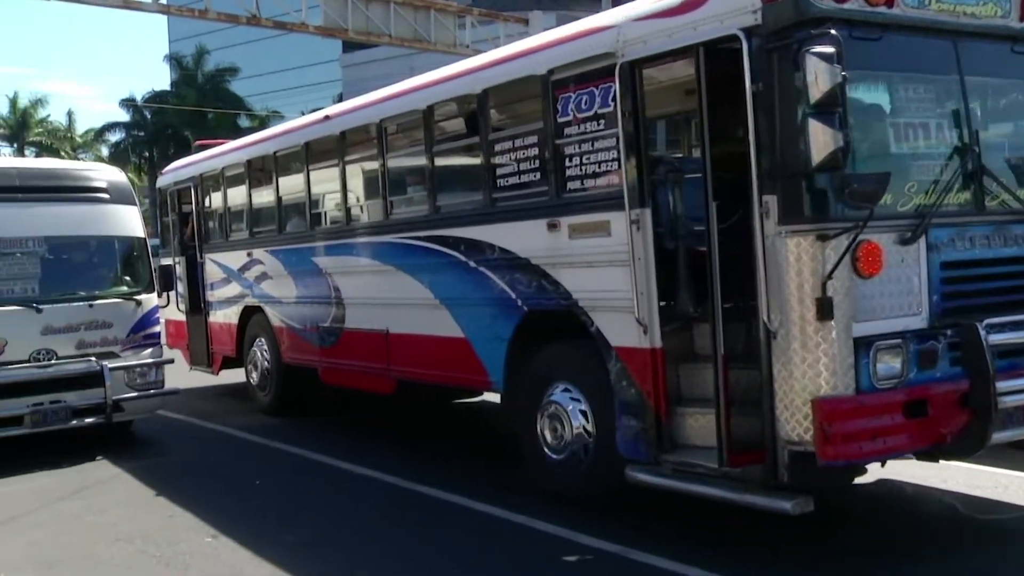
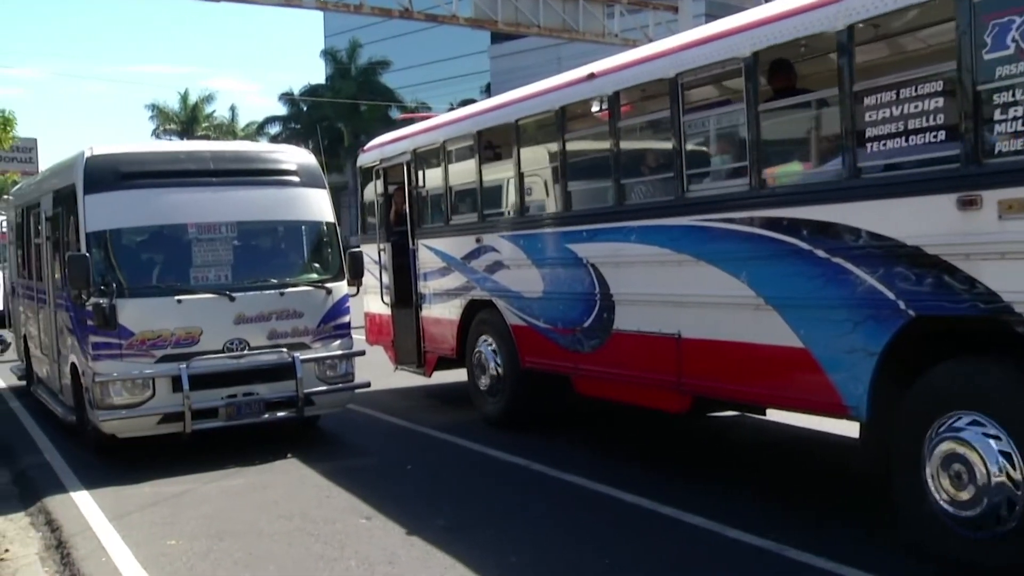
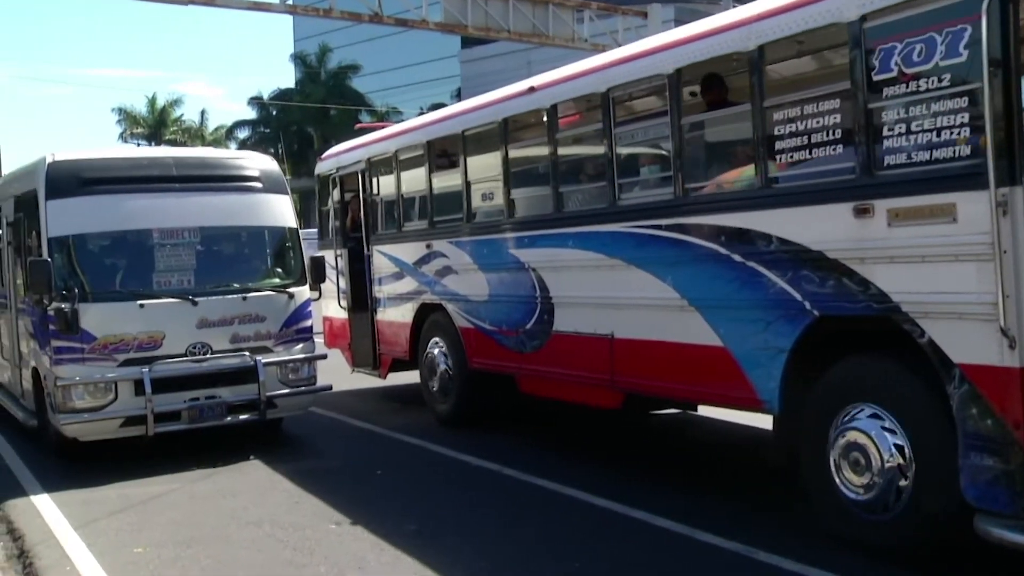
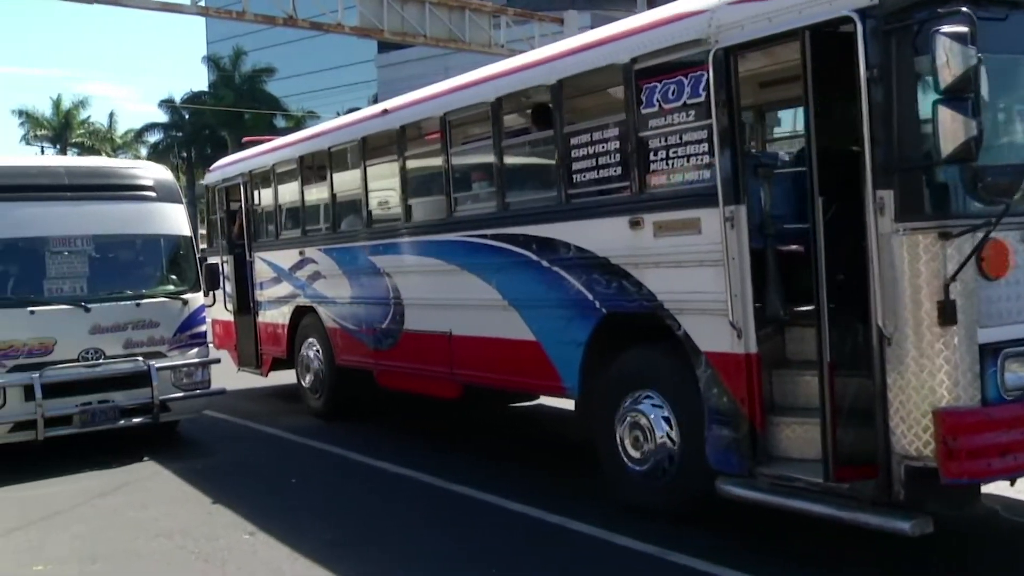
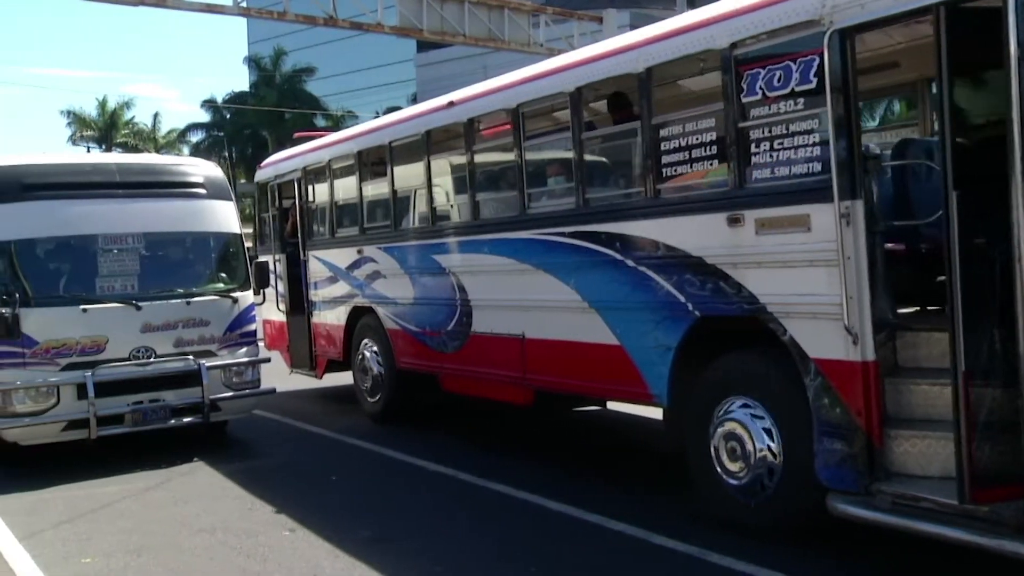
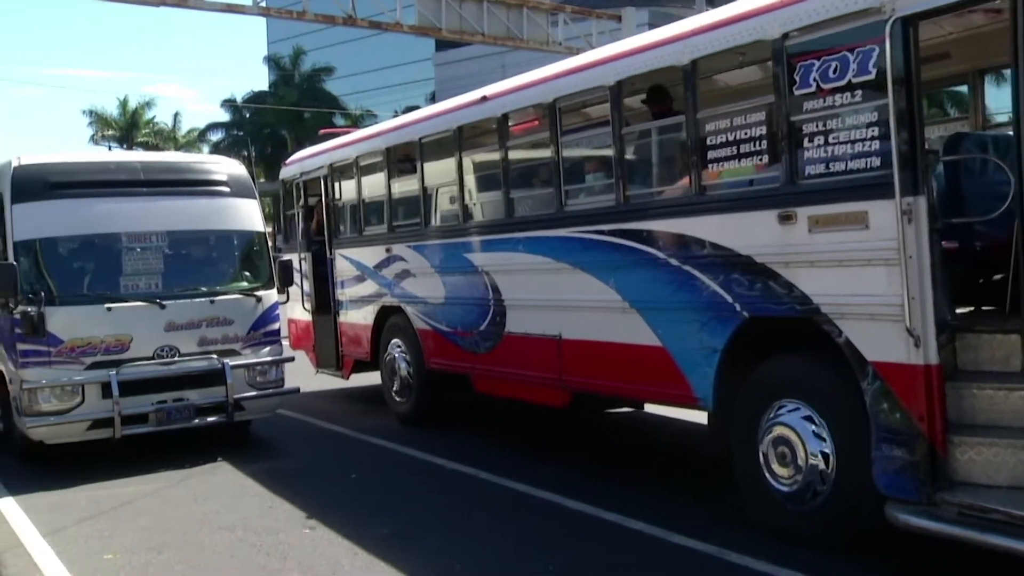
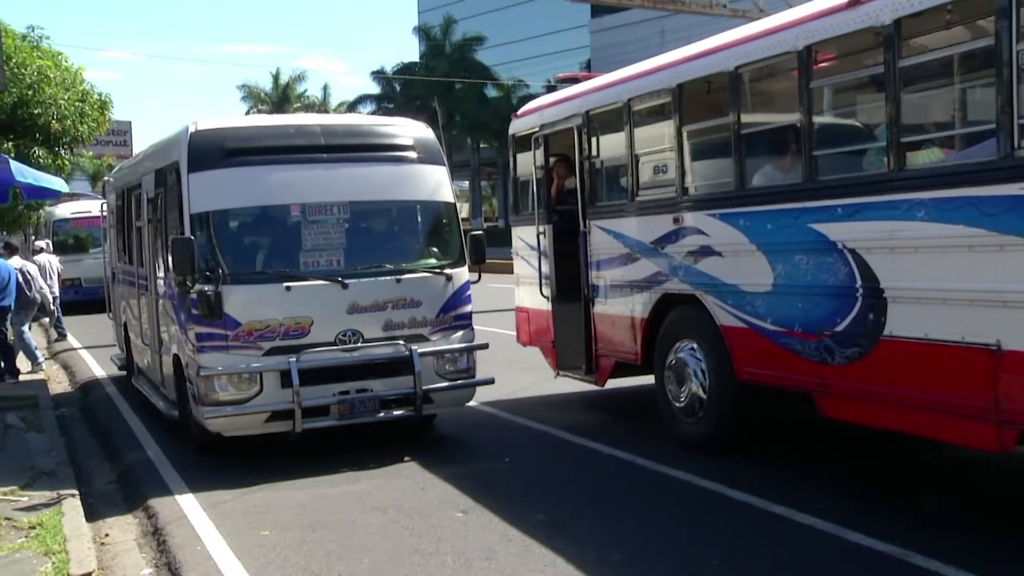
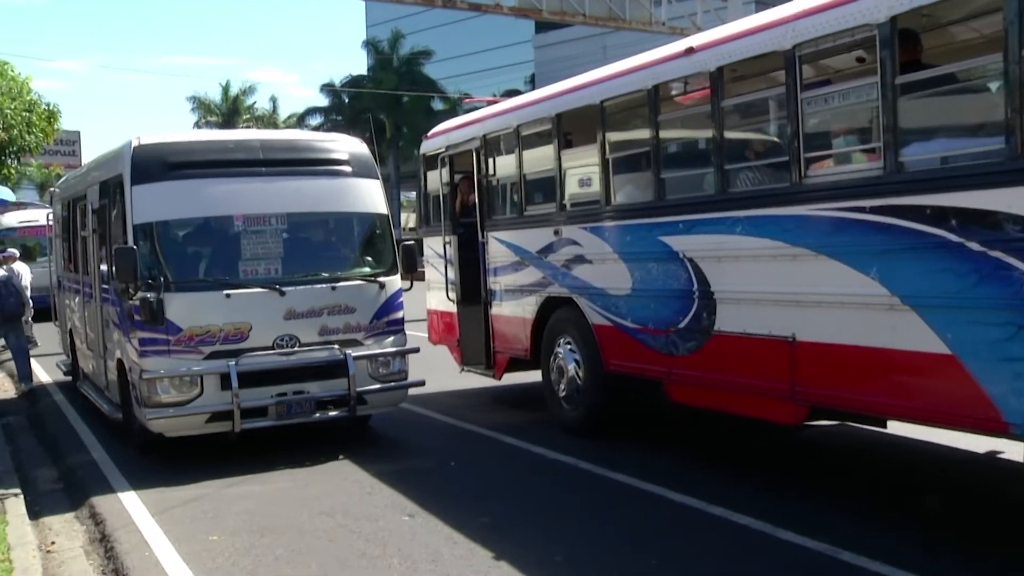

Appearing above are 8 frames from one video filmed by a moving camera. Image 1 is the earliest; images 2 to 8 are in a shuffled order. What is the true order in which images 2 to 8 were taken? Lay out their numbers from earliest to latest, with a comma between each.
4, 5, 6, 3, 2, 8, 7
